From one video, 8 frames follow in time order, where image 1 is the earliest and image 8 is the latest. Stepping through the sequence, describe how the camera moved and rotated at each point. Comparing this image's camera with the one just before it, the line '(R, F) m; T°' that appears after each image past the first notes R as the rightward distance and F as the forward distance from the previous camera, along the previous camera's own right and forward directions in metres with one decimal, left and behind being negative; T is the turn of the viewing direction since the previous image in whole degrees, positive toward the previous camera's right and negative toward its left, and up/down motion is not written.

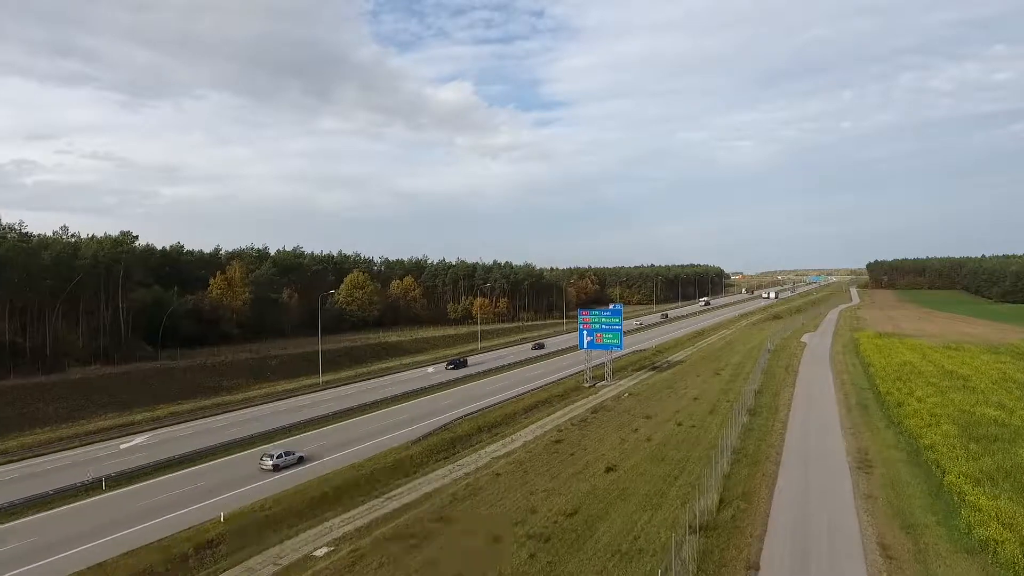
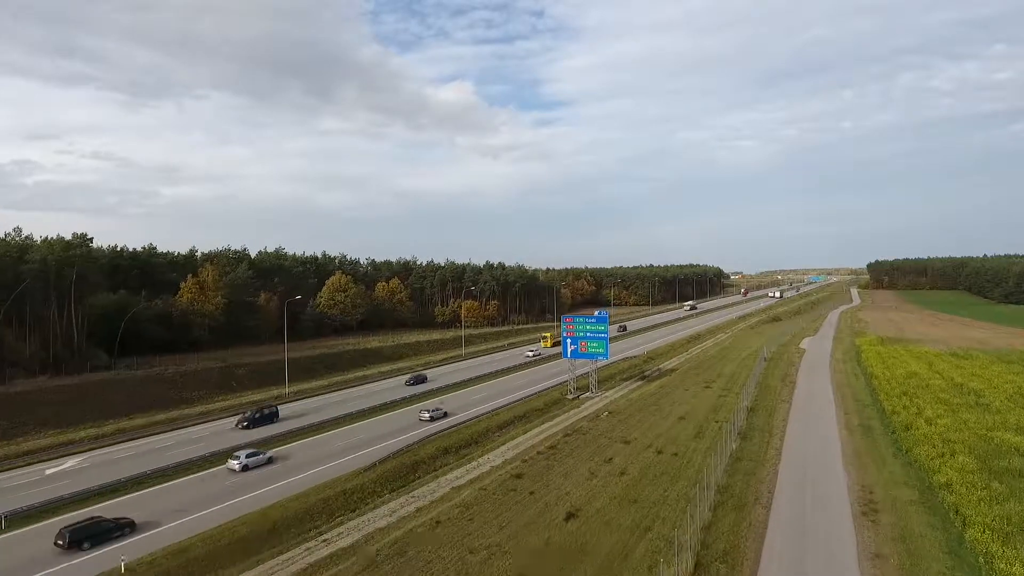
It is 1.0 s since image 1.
(+1.8, +3.2) m; 0°
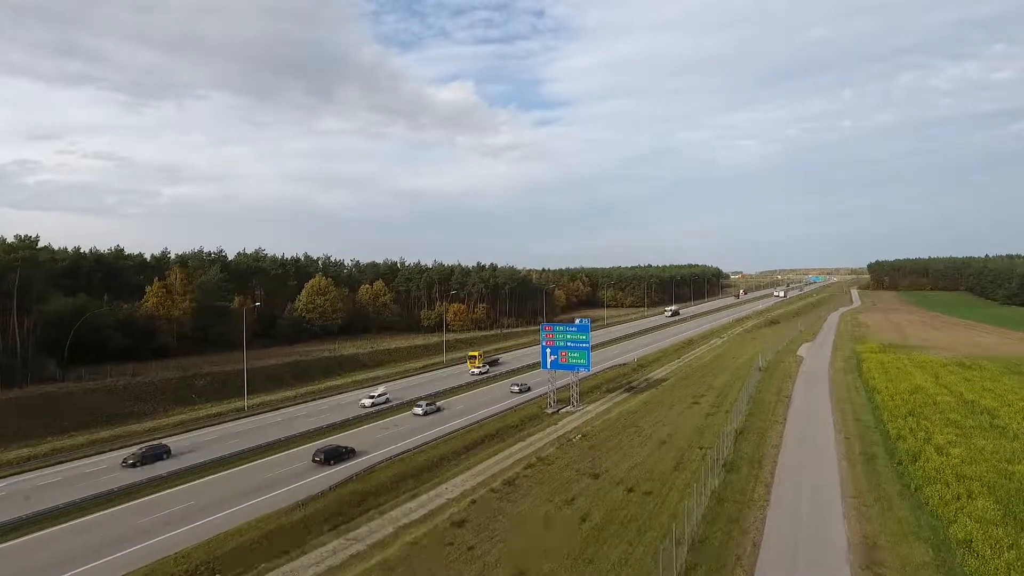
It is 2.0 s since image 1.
(+1.9, +3.3) m; 0°
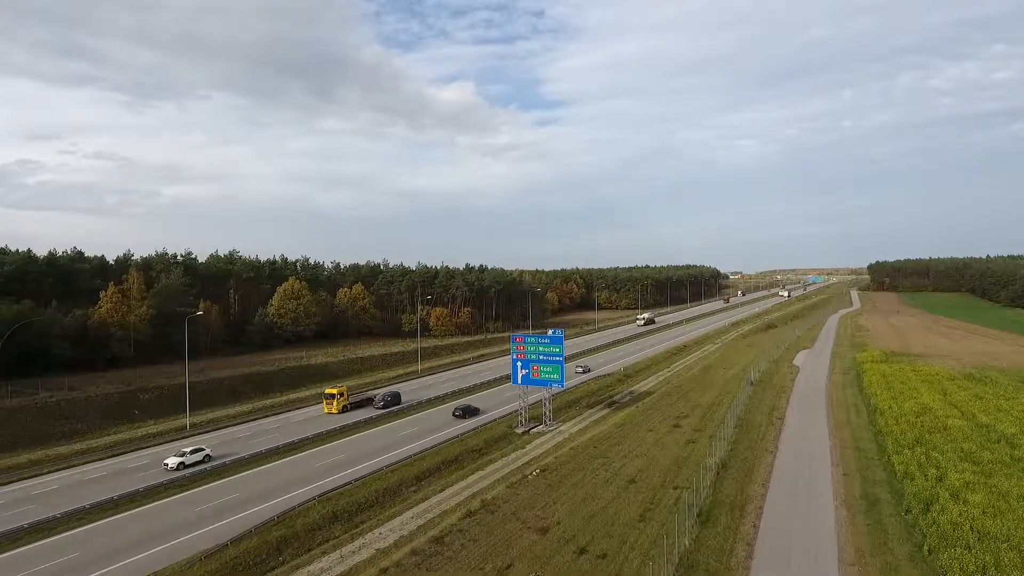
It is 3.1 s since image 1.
(+2.3, +3.9) m; 0°
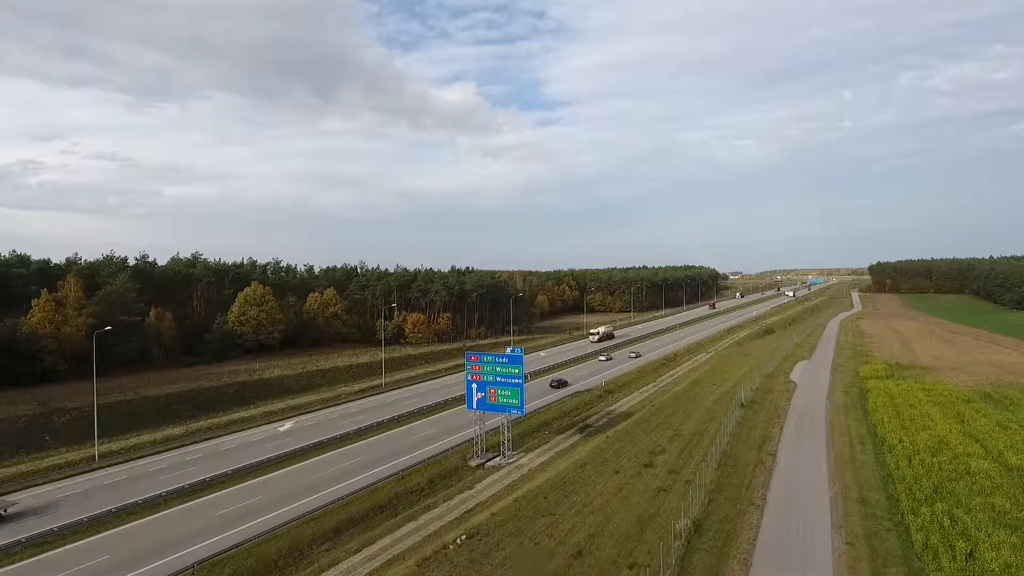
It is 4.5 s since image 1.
(+2.9, +5.1) m; 0°
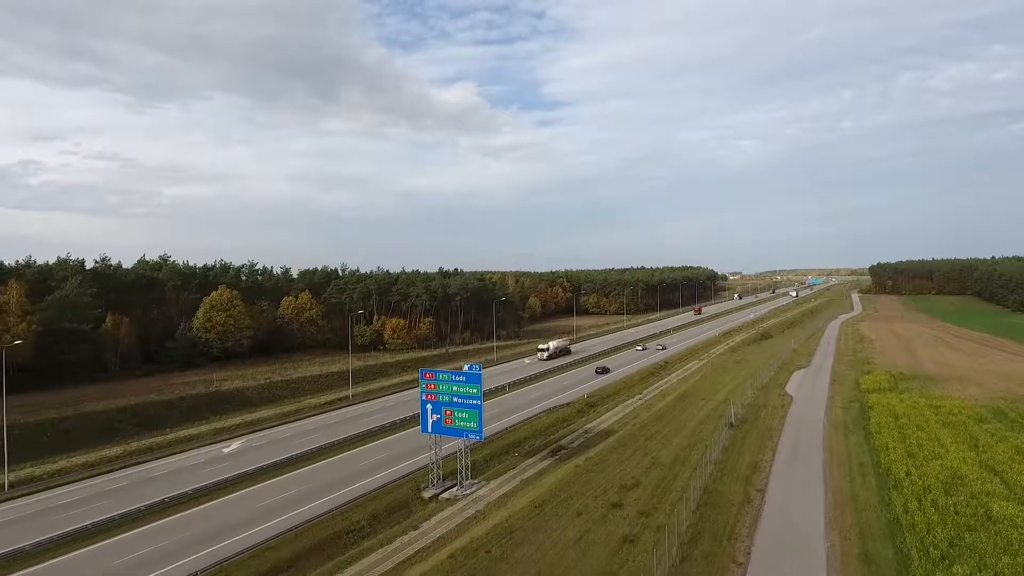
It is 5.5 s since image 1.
(+2.3, +3.8) m; 0°
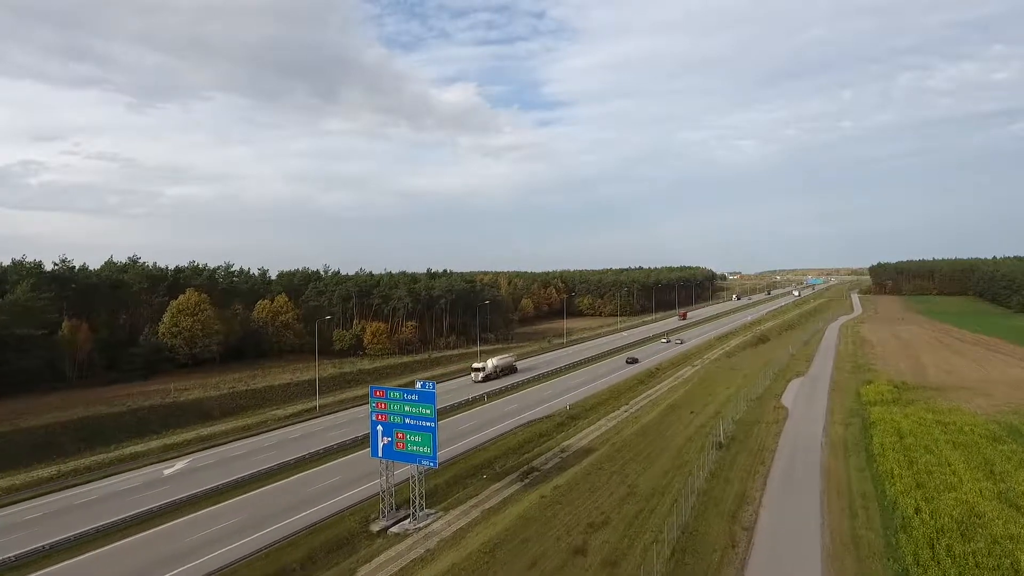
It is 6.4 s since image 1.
(+2.0, +3.4) m; 0°
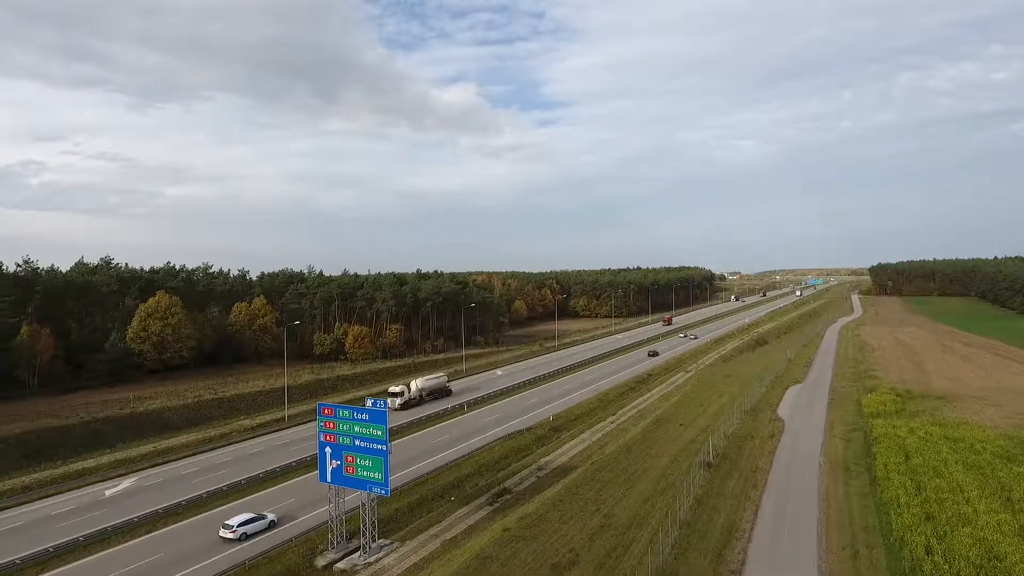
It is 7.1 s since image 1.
(+1.7, +2.9) m; 0°
